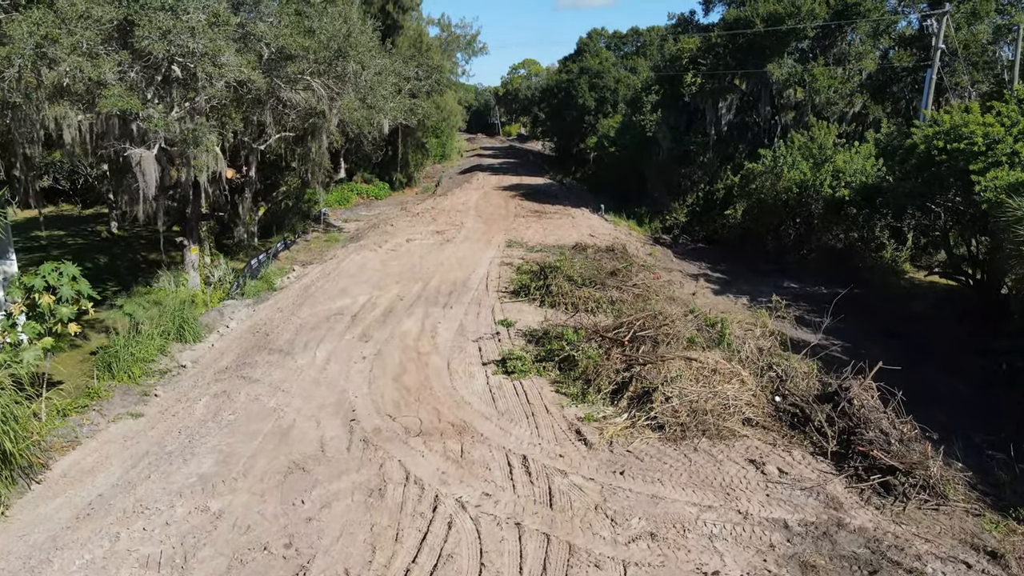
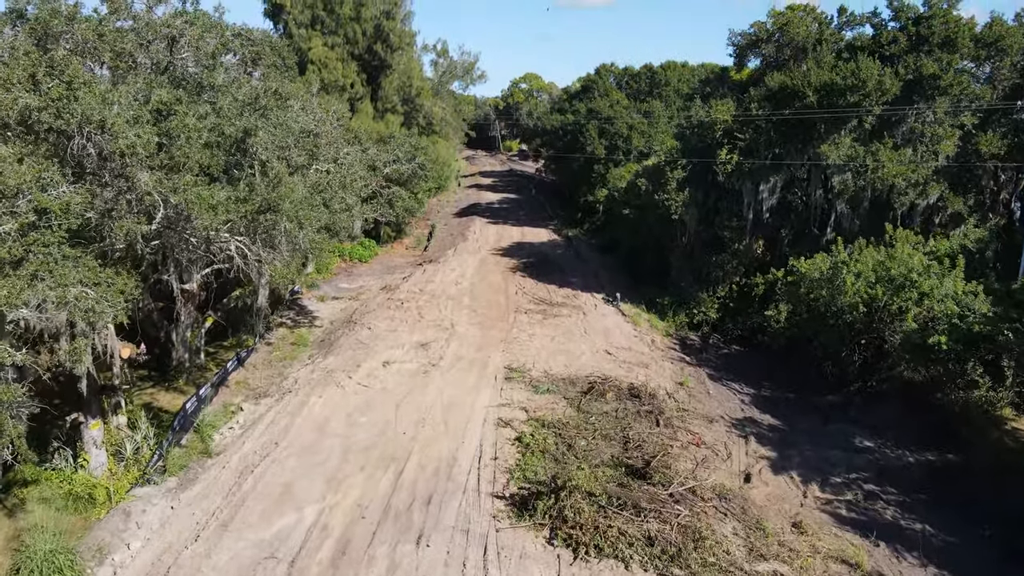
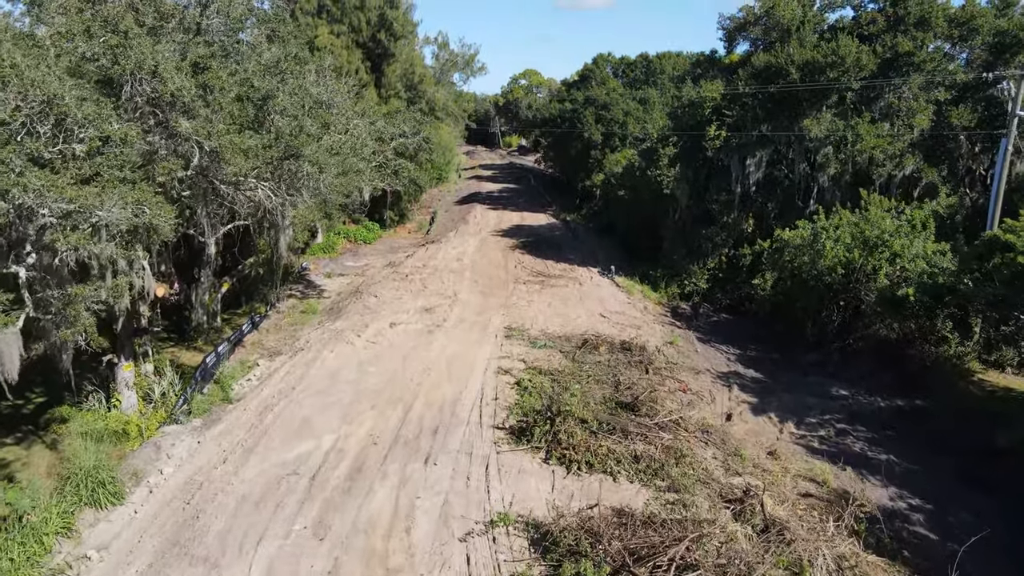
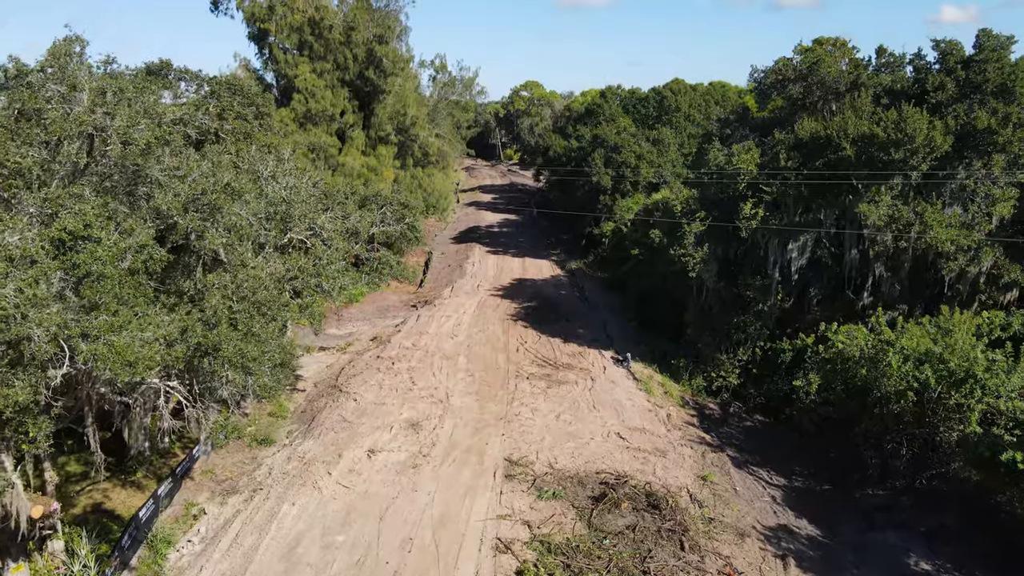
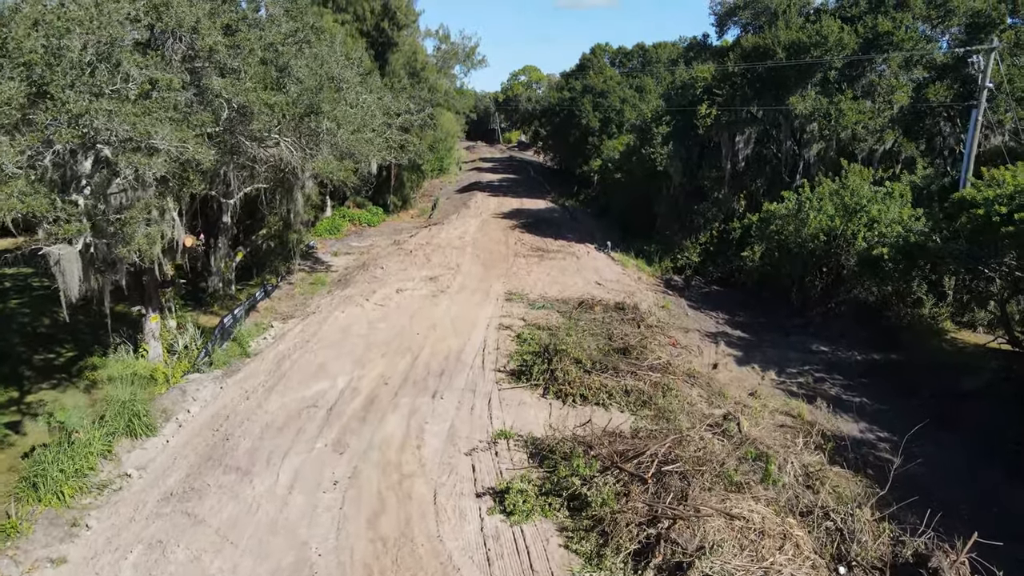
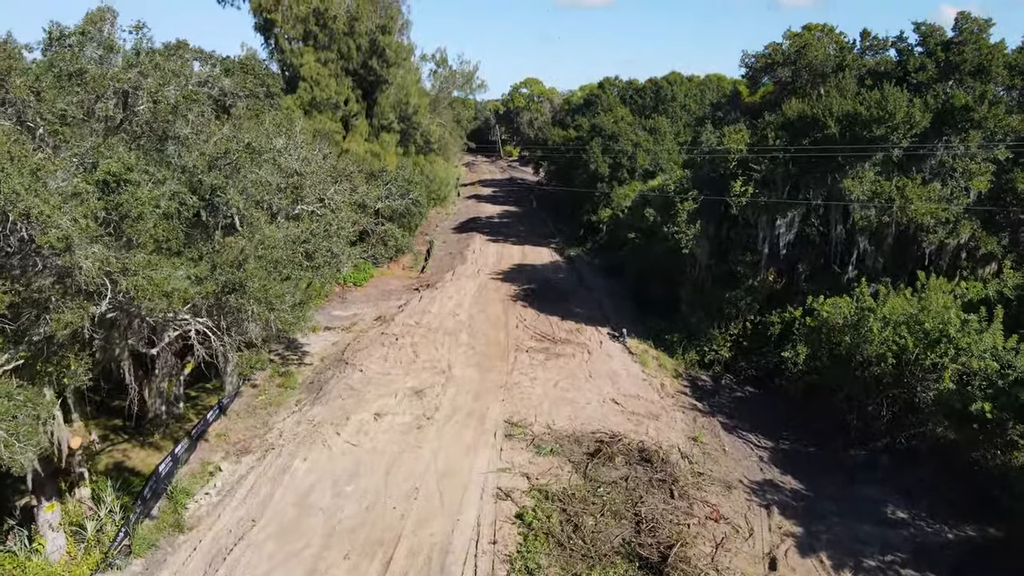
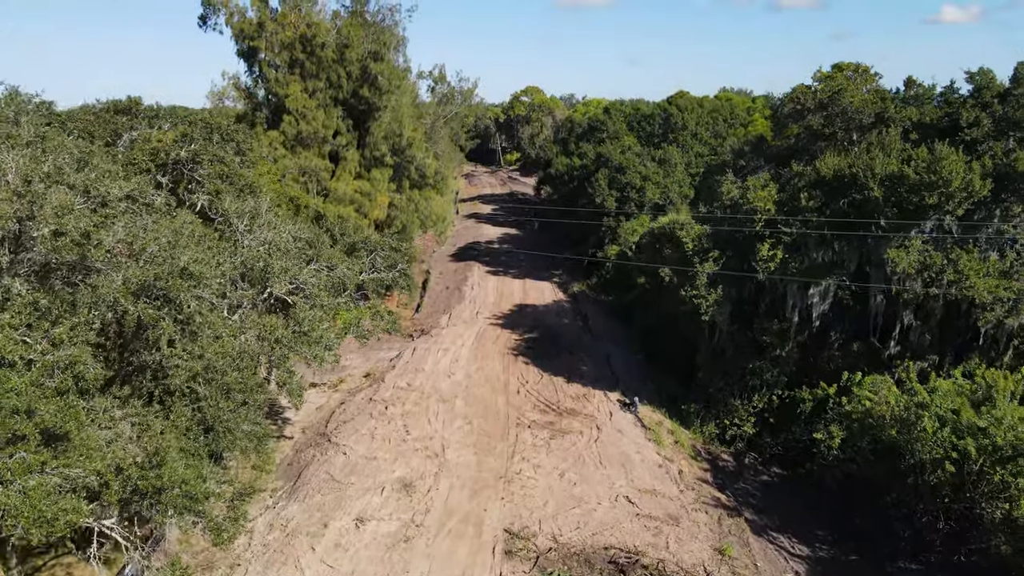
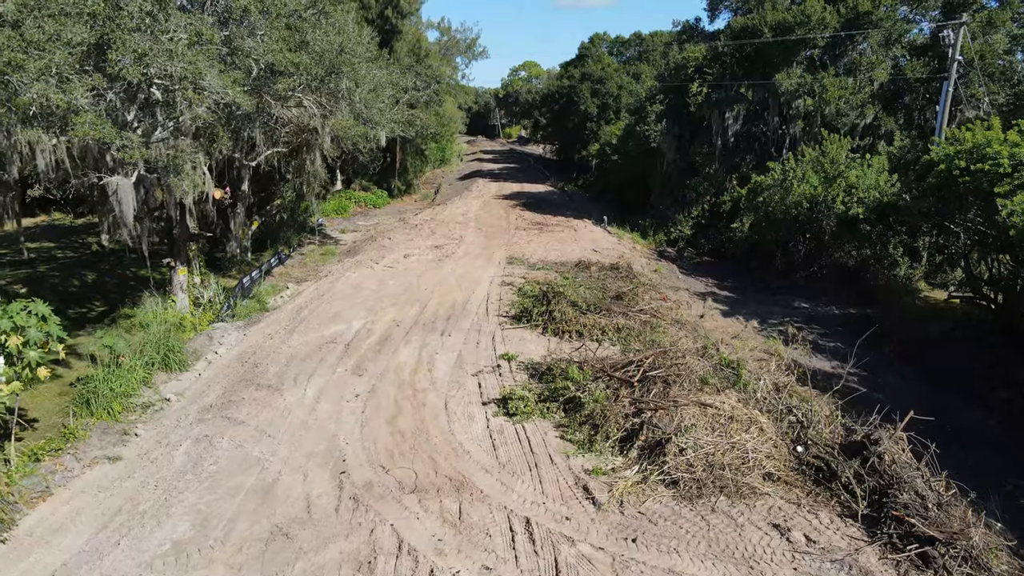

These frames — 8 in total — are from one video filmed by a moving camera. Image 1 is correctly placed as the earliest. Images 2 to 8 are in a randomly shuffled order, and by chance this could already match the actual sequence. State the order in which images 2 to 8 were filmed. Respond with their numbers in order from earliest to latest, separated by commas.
8, 5, 3, 2, 6, 4, 7
